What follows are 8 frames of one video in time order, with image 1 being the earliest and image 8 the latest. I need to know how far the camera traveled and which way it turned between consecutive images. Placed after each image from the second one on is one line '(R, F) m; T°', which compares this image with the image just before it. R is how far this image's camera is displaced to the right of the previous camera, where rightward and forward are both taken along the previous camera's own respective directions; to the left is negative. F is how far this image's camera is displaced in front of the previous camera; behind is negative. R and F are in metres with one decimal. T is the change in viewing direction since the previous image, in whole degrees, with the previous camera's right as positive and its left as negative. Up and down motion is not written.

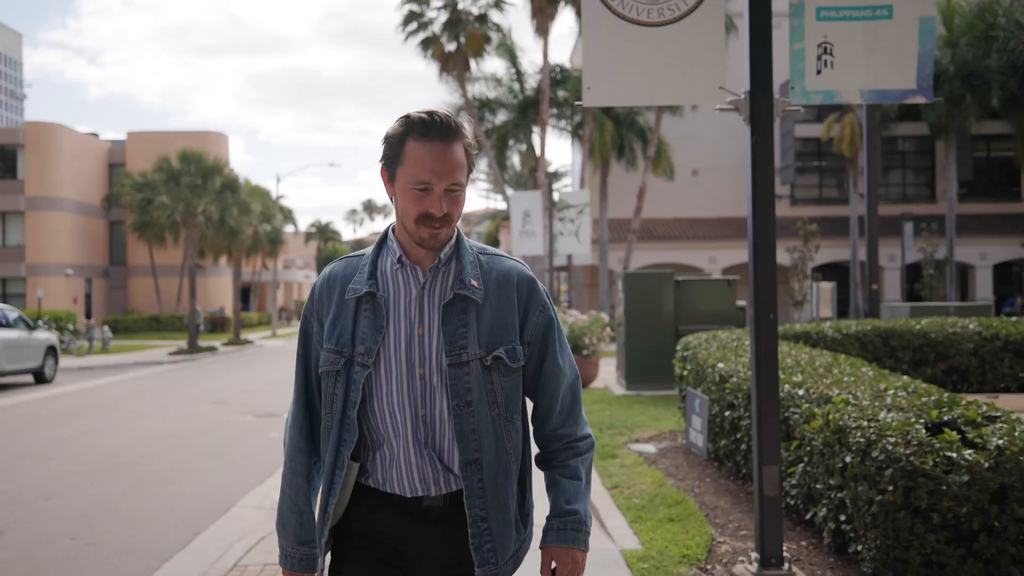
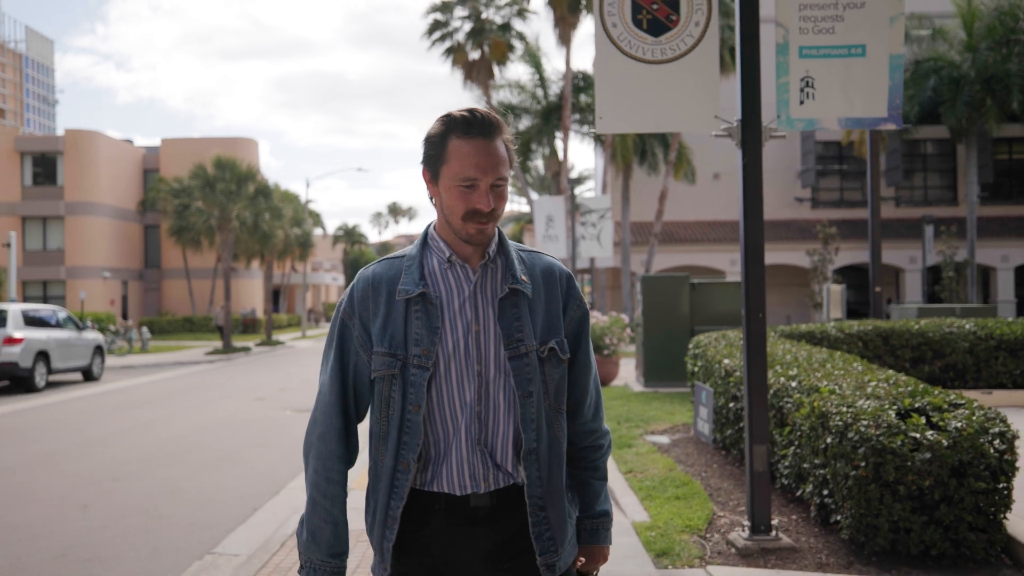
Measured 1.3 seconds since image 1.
(0.0, -0.8) m; -2°
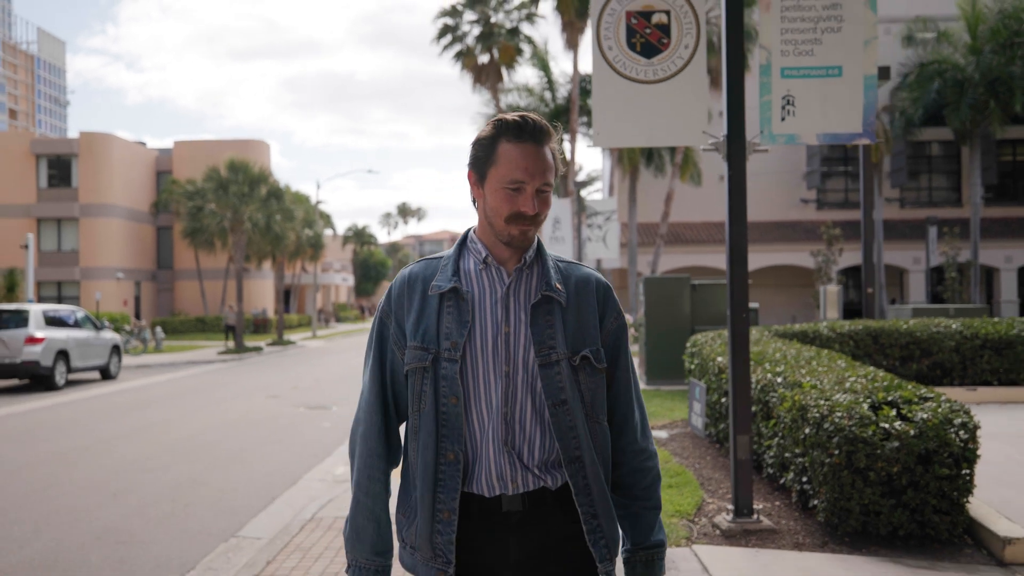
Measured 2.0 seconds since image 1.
(0.0, -0.5) m; -1°
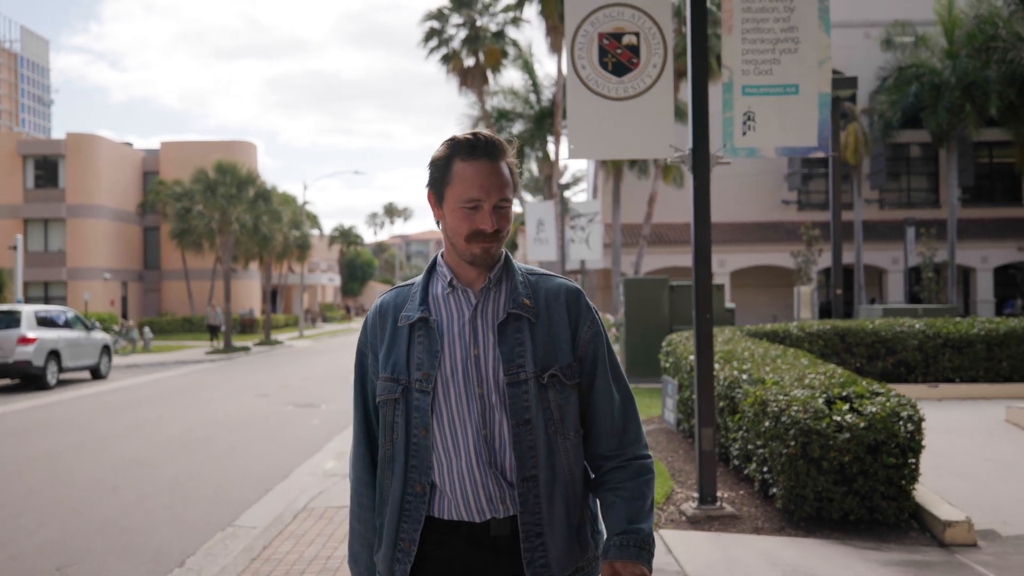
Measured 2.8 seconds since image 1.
(+0.1, -0.4) m; +1°
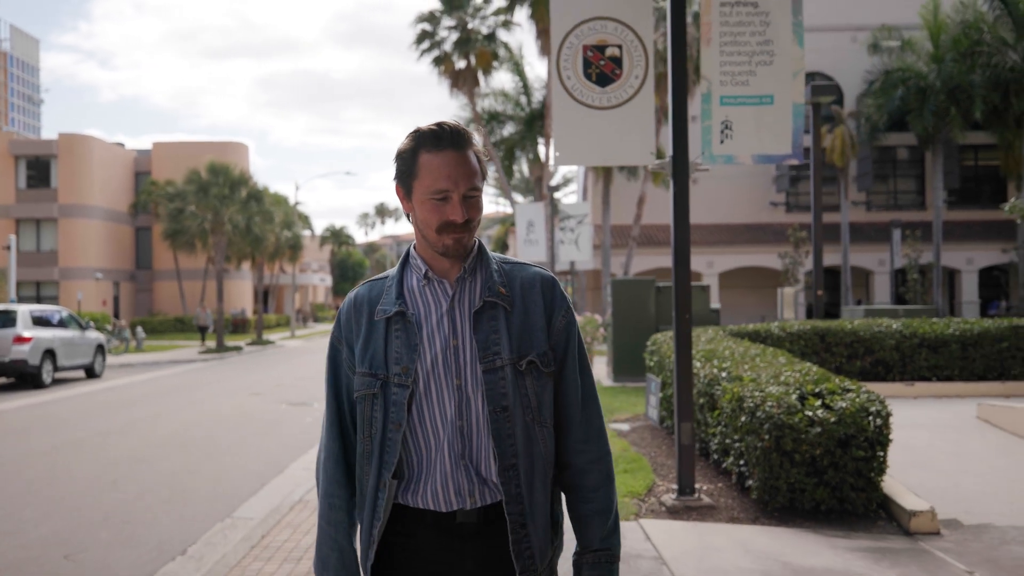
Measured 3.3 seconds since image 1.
(0.0, -0.3) m; +1°
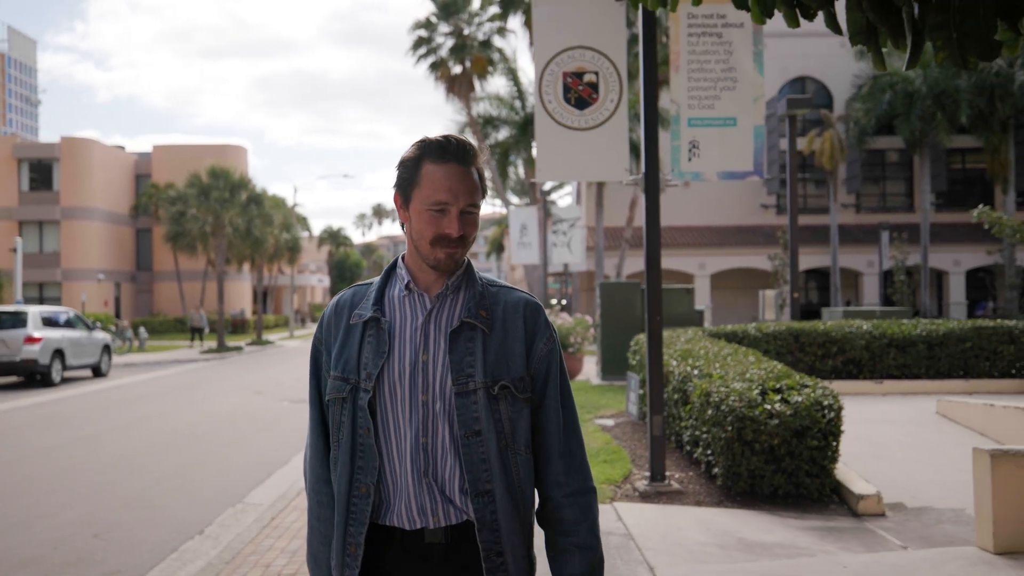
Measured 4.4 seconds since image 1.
(+0.1, -0.7) m; 0°
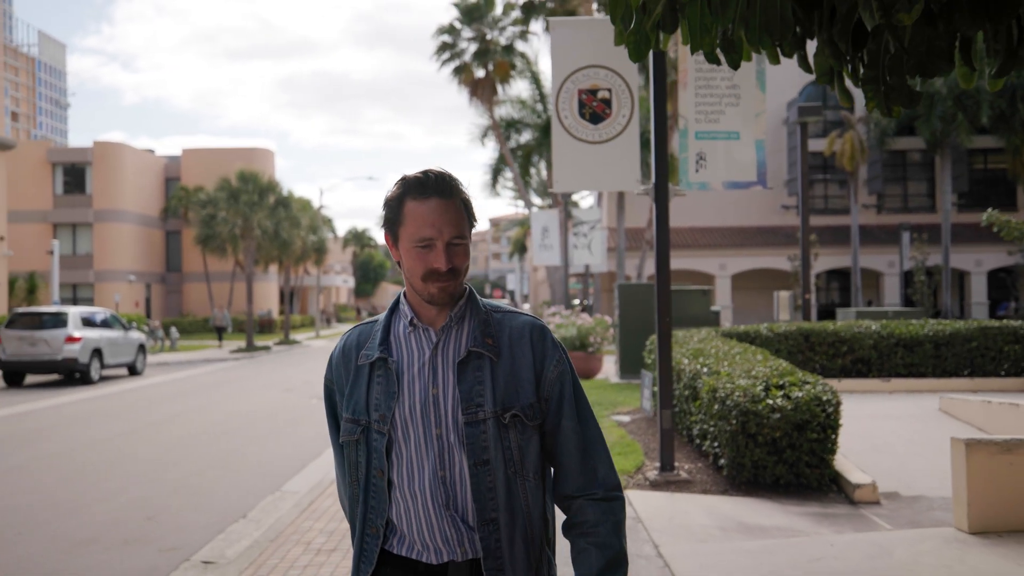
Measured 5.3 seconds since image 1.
(0.0, -0.6) m; -1°
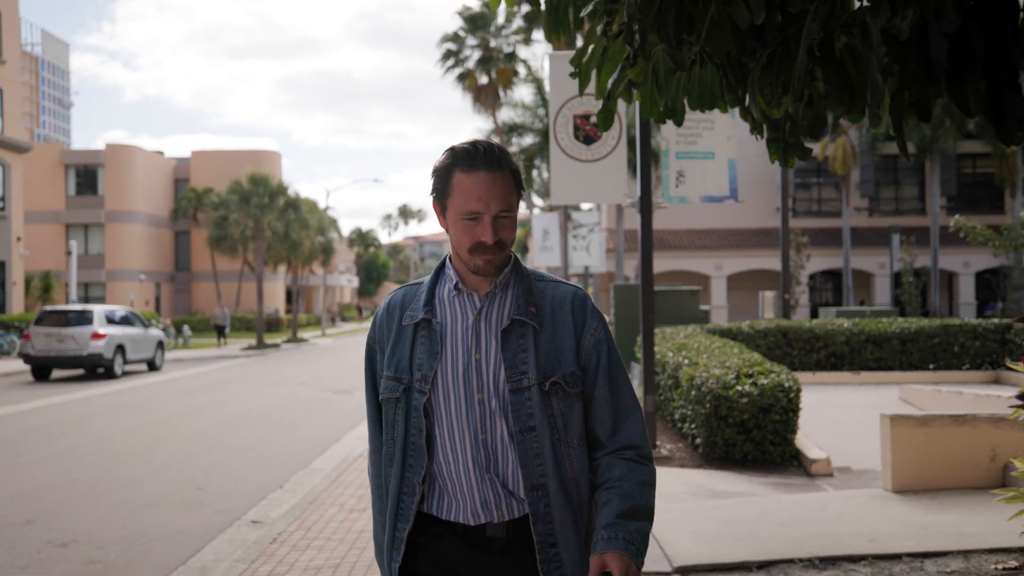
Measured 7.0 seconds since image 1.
(0.0, -1.1) m; 0°
